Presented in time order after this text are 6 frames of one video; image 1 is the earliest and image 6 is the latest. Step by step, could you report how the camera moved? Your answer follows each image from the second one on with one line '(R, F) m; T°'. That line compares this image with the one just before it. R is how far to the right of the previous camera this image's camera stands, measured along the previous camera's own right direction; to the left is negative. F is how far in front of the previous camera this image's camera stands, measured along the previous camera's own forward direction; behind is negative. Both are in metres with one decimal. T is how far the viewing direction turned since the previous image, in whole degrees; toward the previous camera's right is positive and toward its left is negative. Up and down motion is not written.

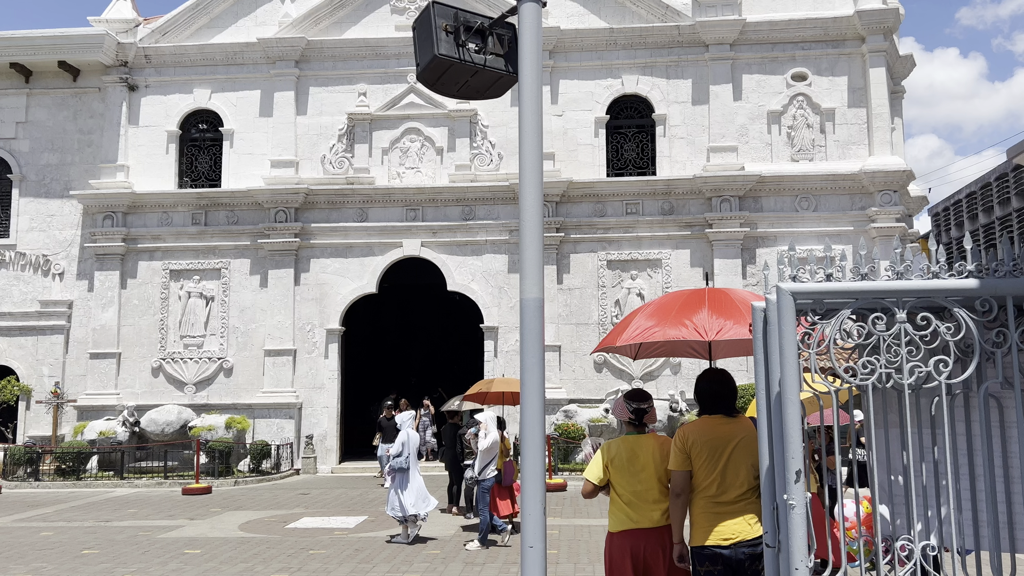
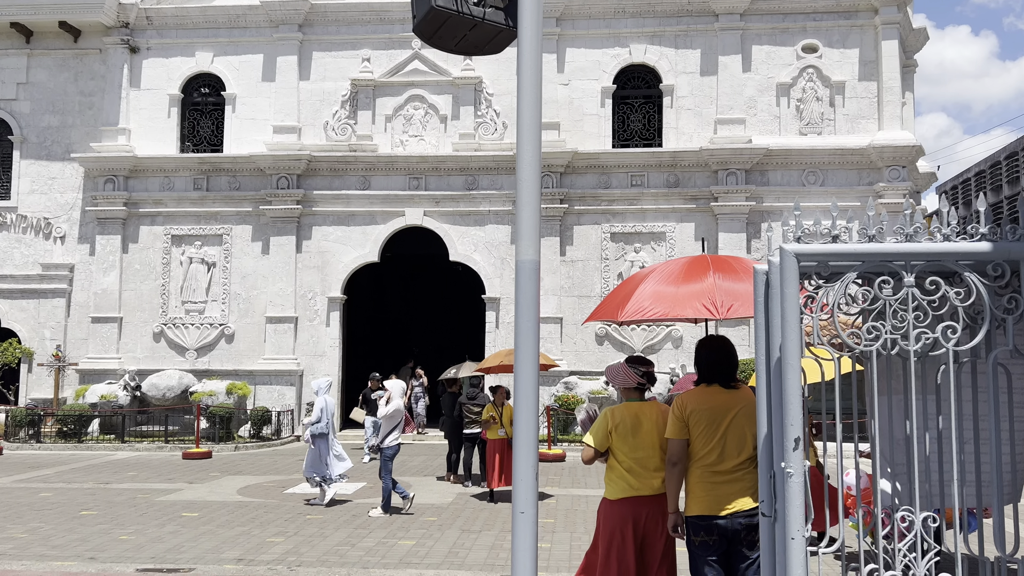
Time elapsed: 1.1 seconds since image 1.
(0.0, +0.1) m; 0°
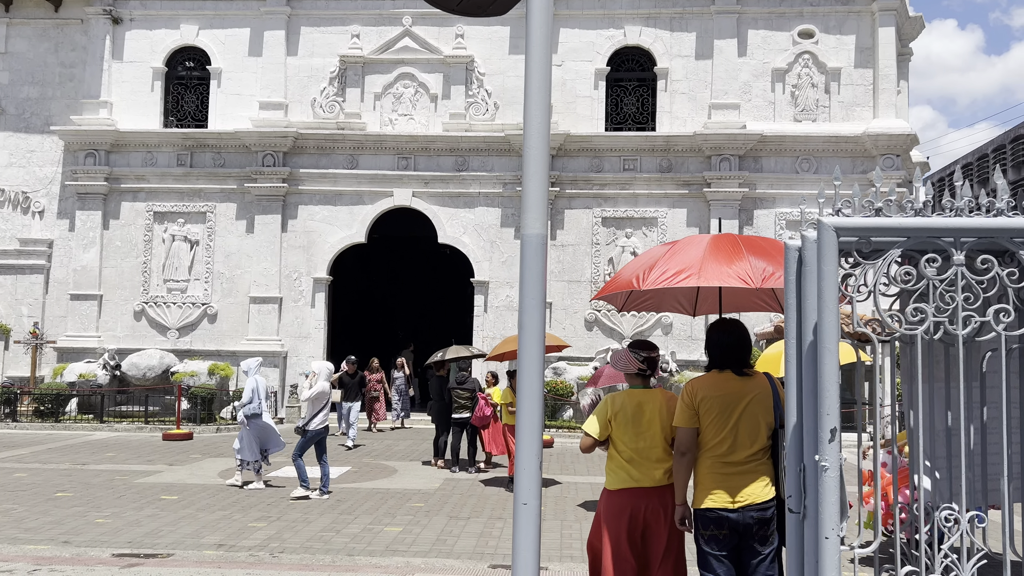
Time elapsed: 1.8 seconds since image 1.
(-0.1, +0.3) m; +1°
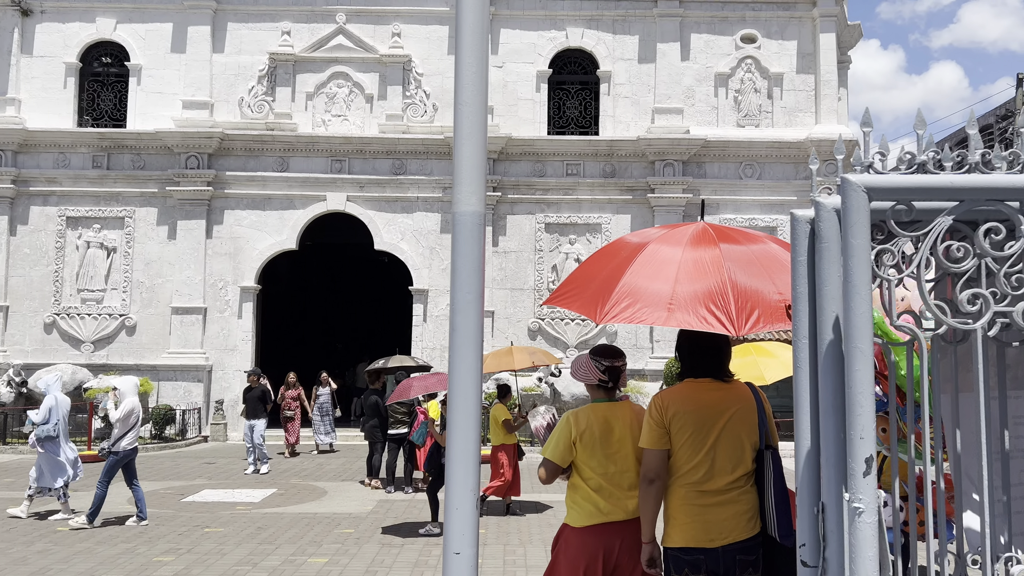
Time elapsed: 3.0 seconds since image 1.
(0.0, +0.8) m; +4°
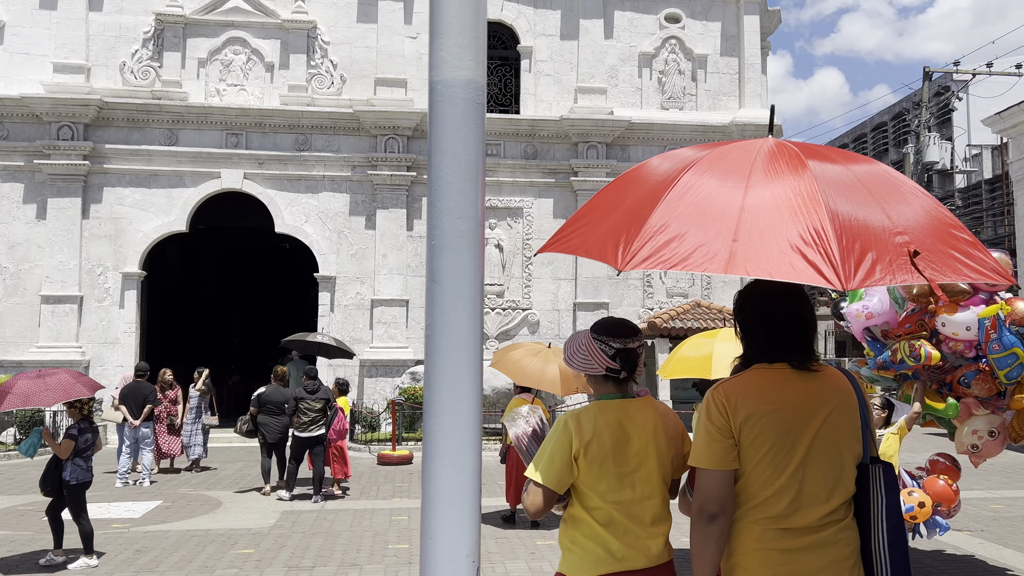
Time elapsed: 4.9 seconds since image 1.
(-0.3, +1.3) m; +7°
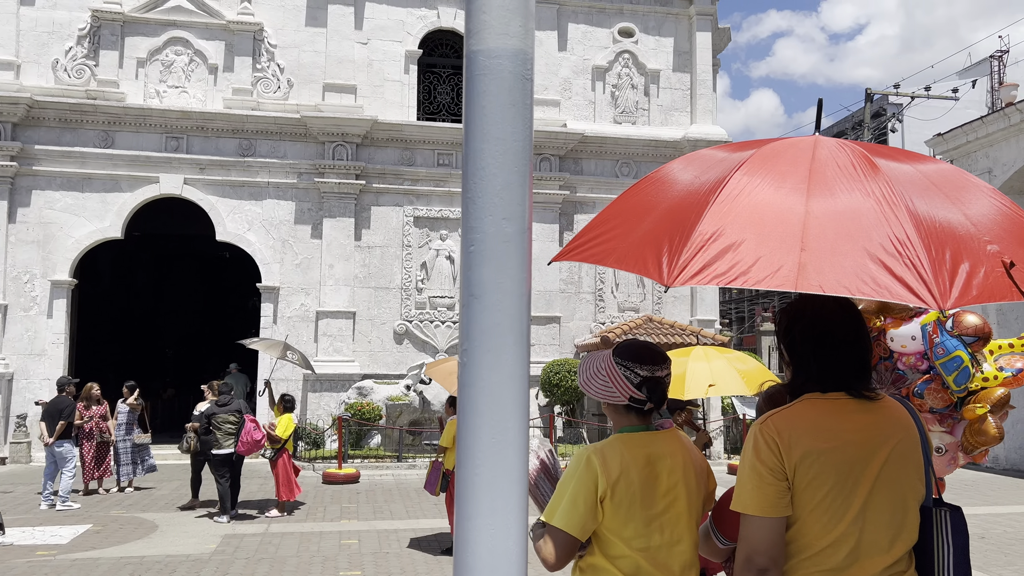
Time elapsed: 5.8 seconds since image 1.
(-0.2, +0.4) m; +4°
